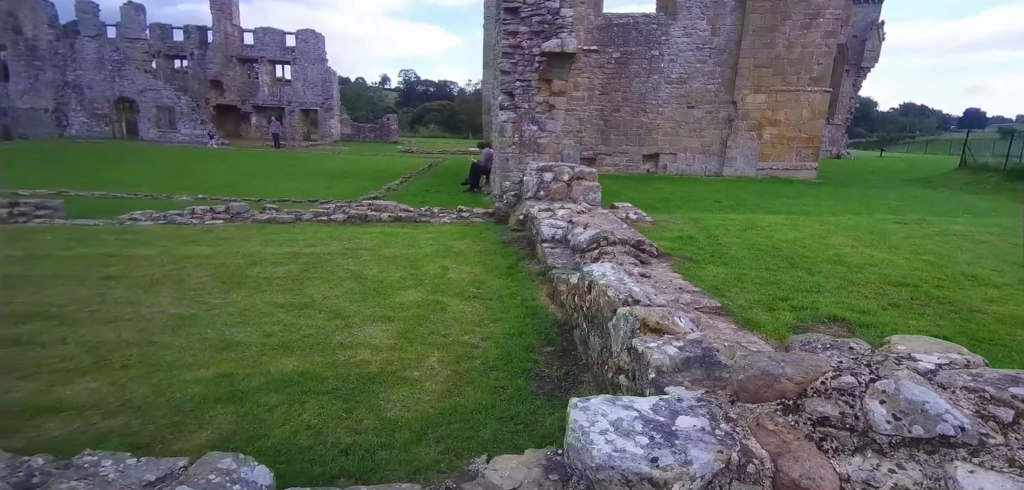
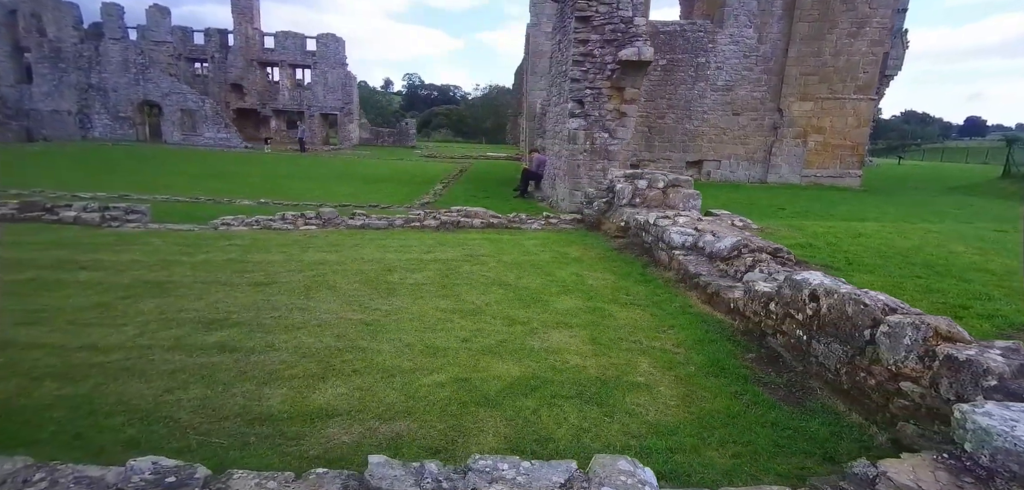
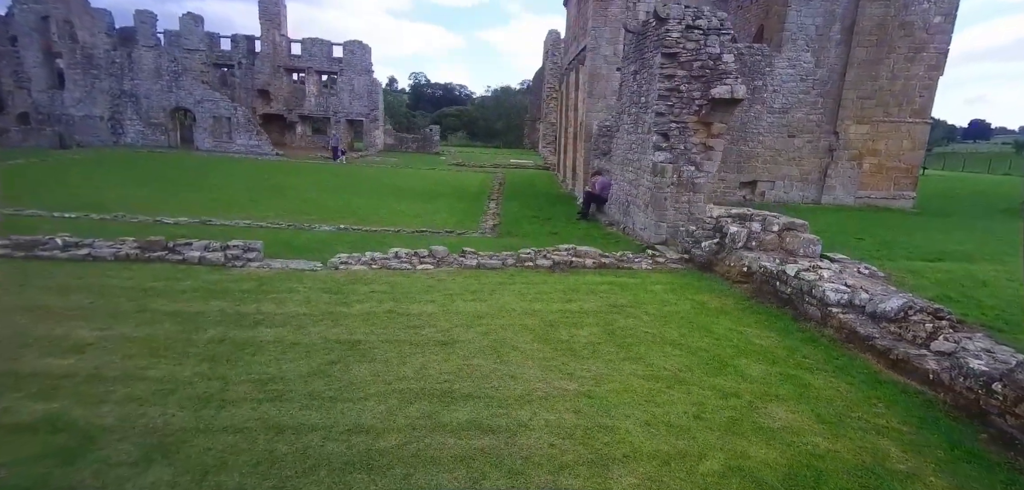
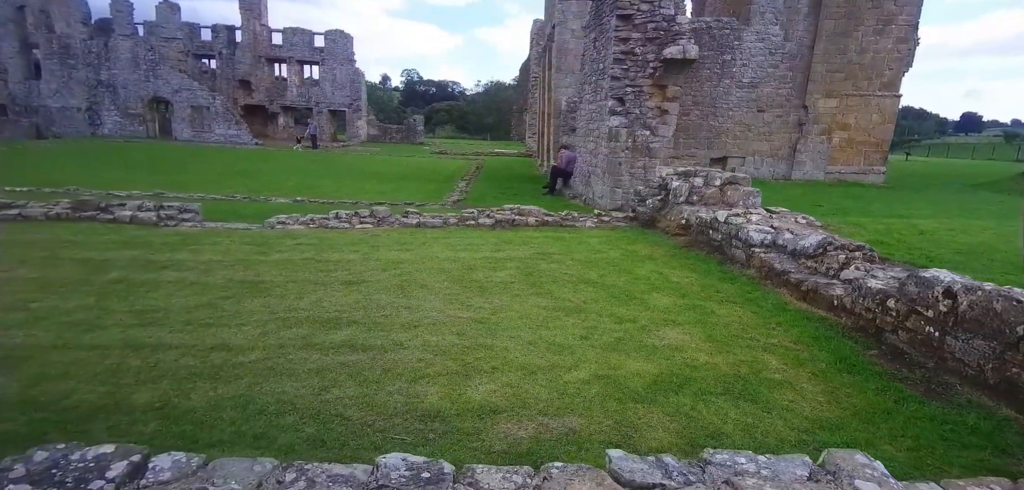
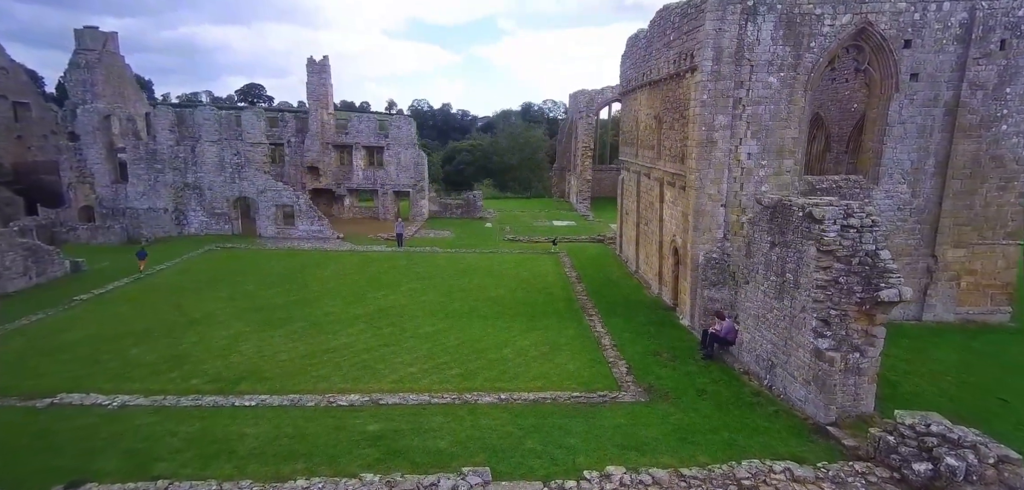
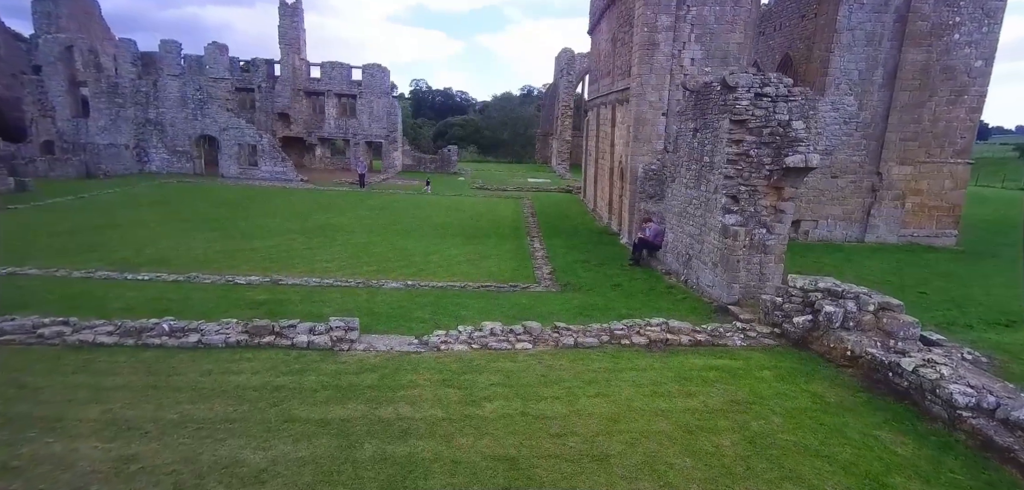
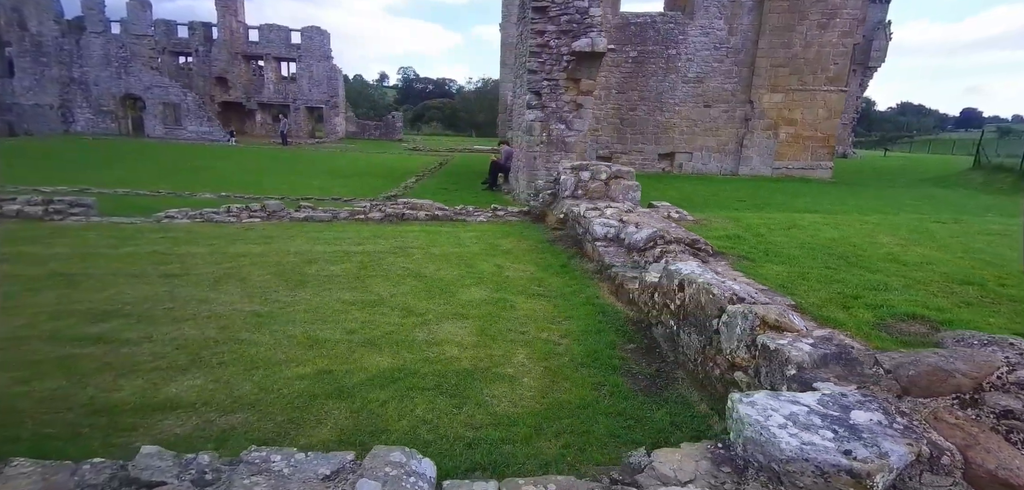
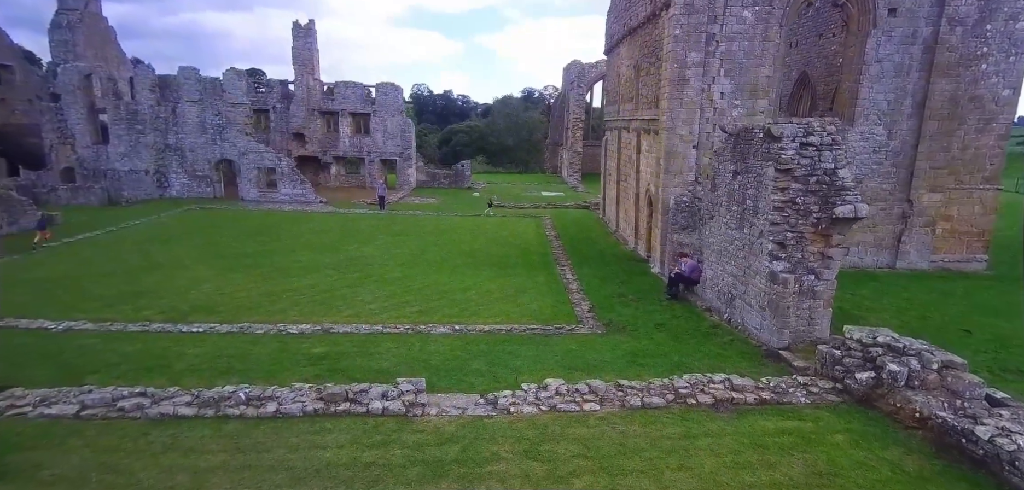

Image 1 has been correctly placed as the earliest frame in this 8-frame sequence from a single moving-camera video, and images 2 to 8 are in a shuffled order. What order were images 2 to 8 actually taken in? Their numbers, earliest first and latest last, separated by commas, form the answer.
7, 2, 4, 3, 6, 8, 5
